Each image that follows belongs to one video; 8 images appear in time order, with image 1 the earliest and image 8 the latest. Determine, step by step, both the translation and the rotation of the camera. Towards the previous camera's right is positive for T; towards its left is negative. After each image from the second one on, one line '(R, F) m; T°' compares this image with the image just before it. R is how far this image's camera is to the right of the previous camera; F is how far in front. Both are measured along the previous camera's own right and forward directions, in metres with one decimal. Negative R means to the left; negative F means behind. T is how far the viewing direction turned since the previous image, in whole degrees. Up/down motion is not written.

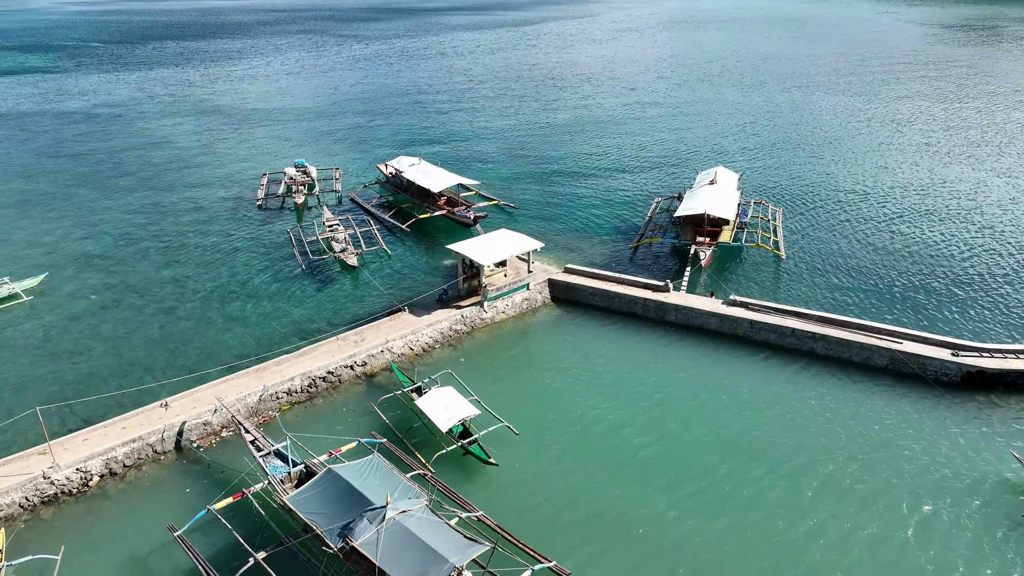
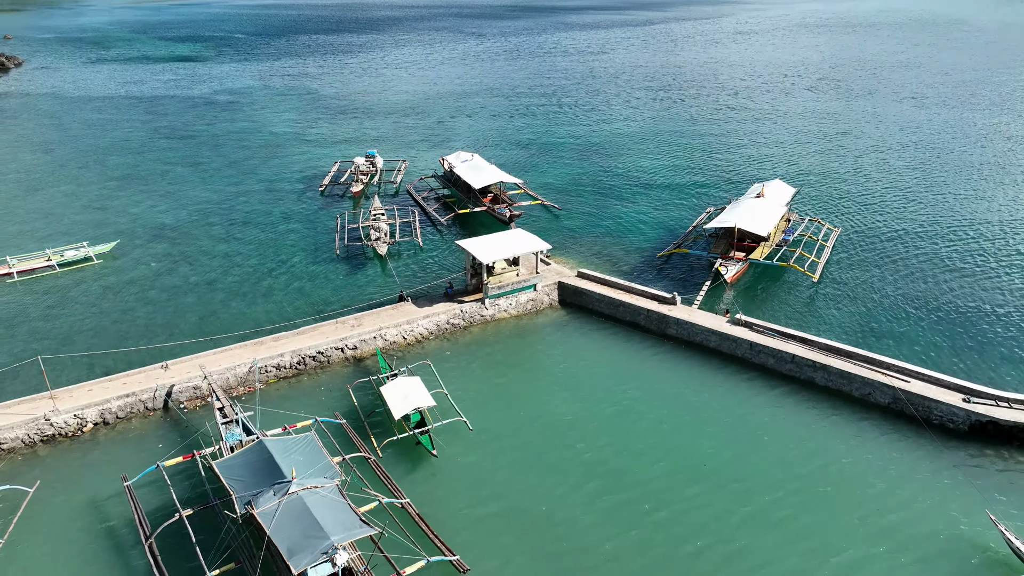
(+6.3, +0.3) m; -10°
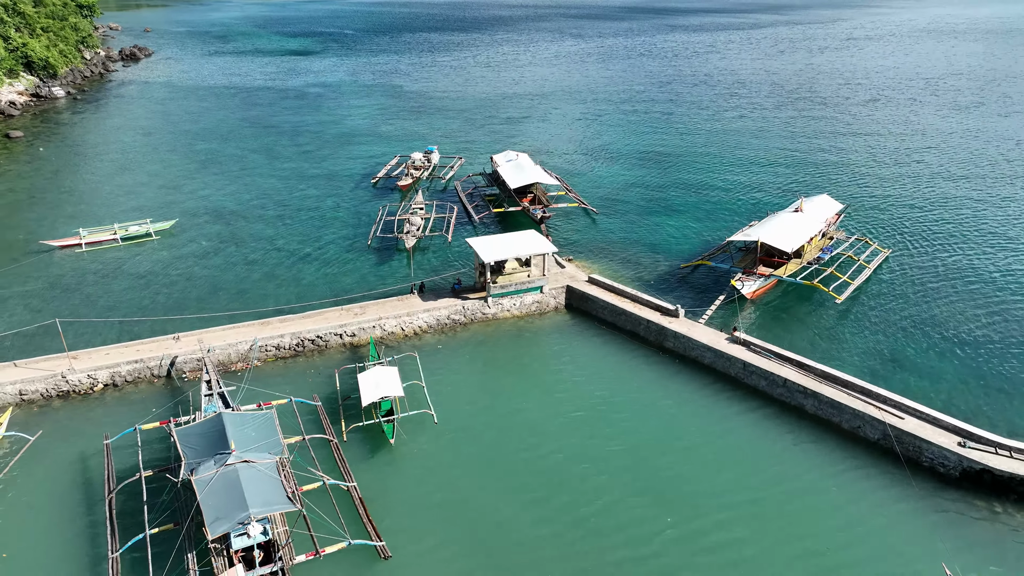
(+5.3, +0.2) m; -8°
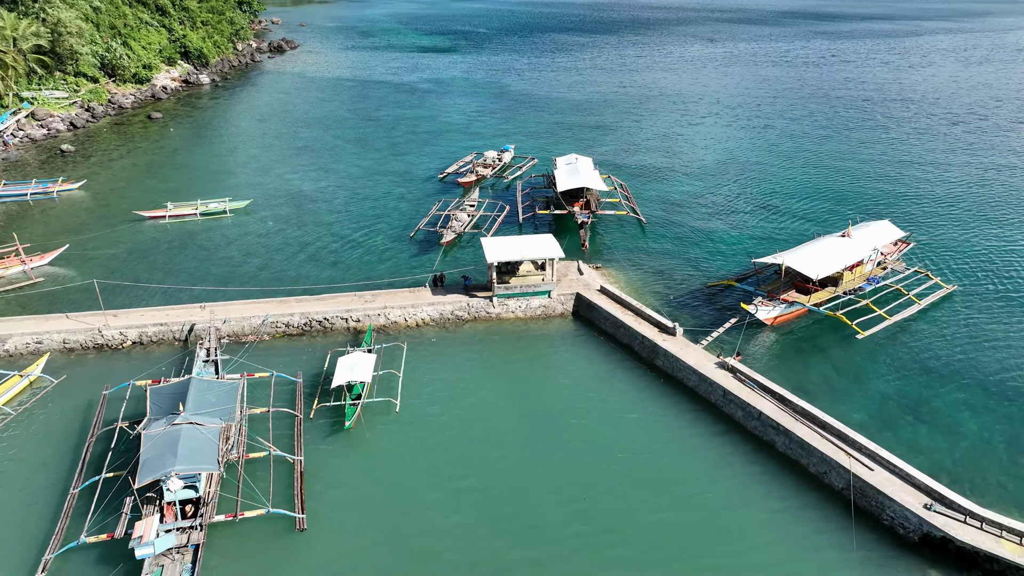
(+6.8, +0.4) m; -11°
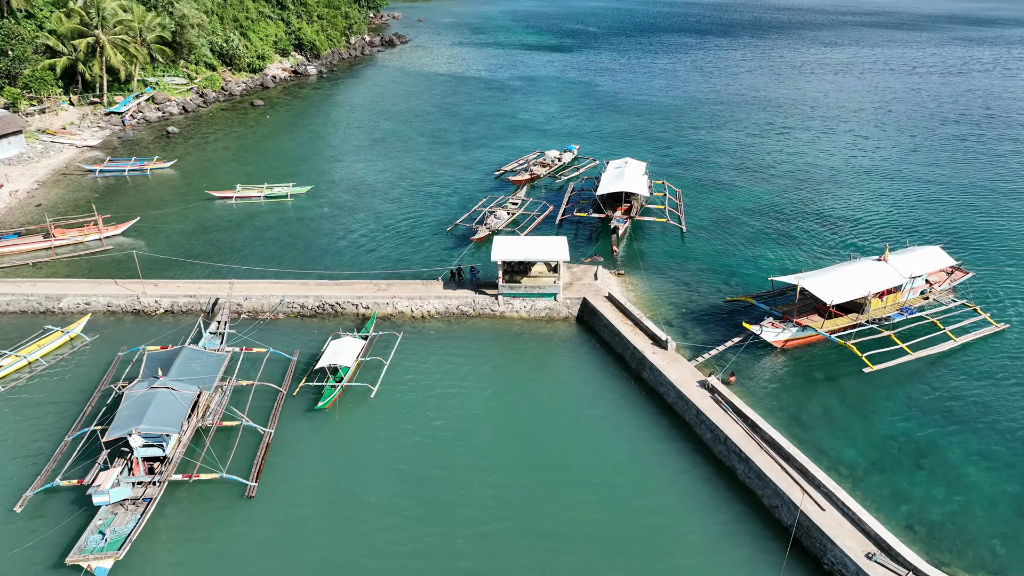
(+5.7, +0.2) m; -9°
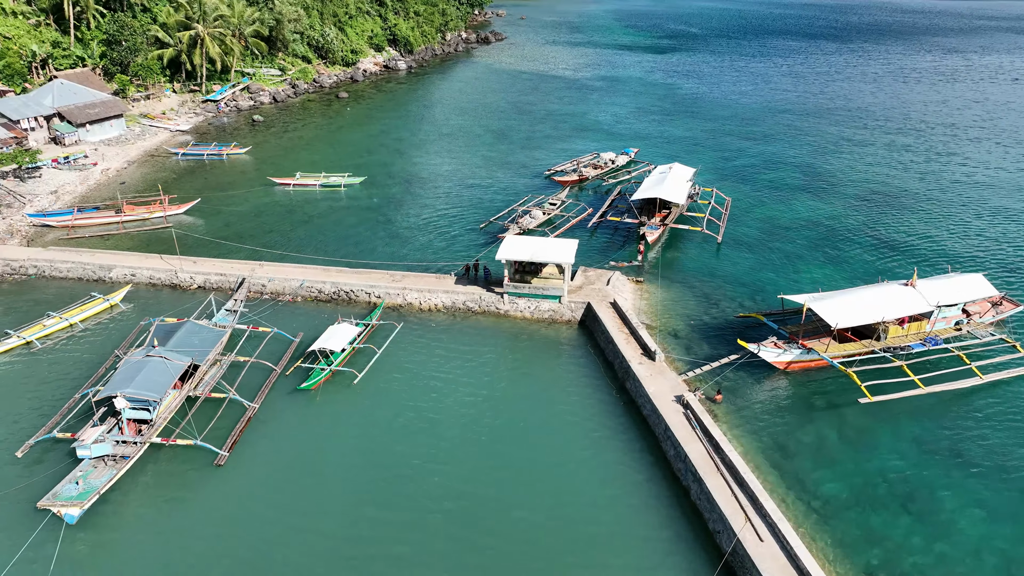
(+5.1, +0.2) m; -8°
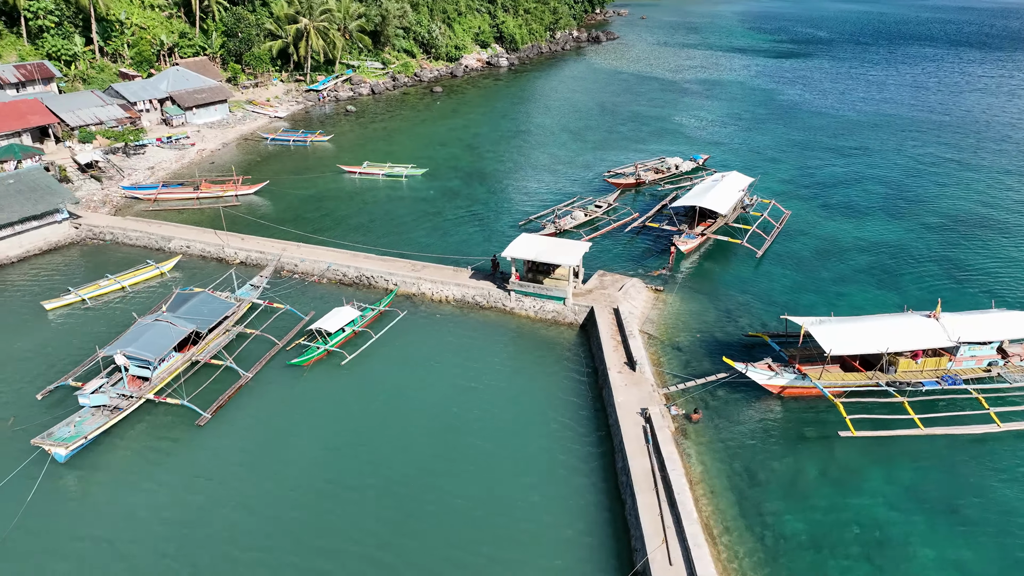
(+6.0, +0.3) m; -9°
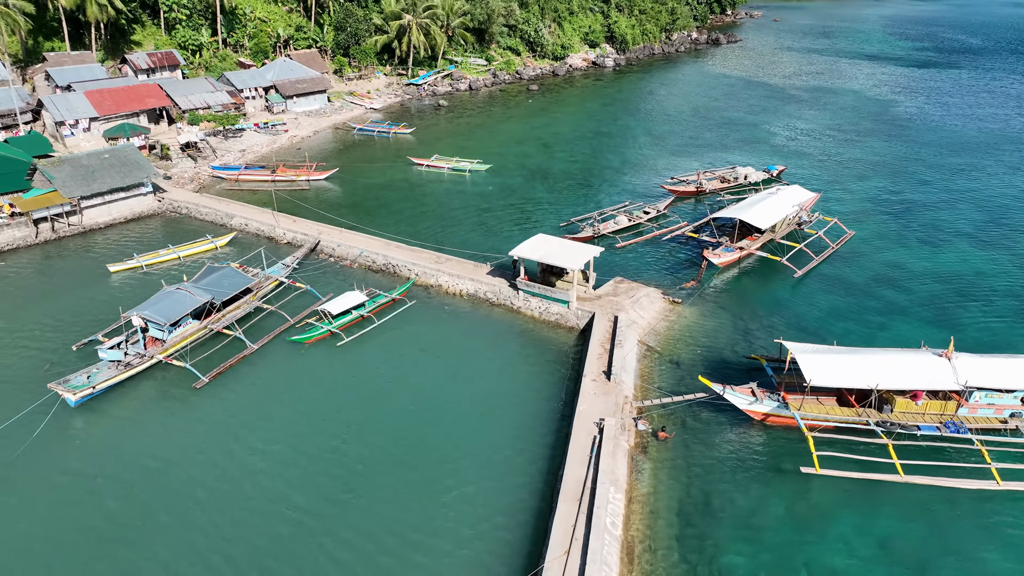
(+6.2, +0.4) m; -10°
